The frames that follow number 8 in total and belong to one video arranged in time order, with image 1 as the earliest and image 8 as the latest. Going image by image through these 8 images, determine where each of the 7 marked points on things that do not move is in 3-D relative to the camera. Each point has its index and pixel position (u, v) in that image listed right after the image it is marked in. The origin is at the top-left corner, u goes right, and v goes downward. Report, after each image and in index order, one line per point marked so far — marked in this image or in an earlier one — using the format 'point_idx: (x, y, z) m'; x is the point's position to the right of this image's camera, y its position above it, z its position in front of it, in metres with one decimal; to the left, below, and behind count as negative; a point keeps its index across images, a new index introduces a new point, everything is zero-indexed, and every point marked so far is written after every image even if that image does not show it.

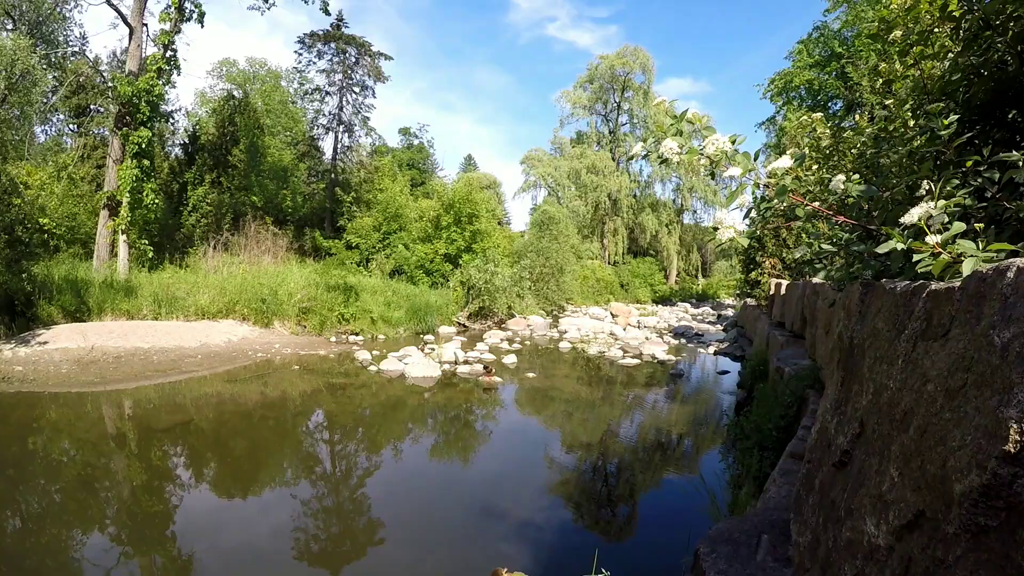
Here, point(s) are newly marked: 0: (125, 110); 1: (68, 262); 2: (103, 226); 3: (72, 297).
0: (-9.1, +3.9, +12.9) m
1: (-10.5, +0.1, +12.9) m
2: (-9.5, +1.0, +12.8) m
3: (-8.3, -0.8, +10.4) m
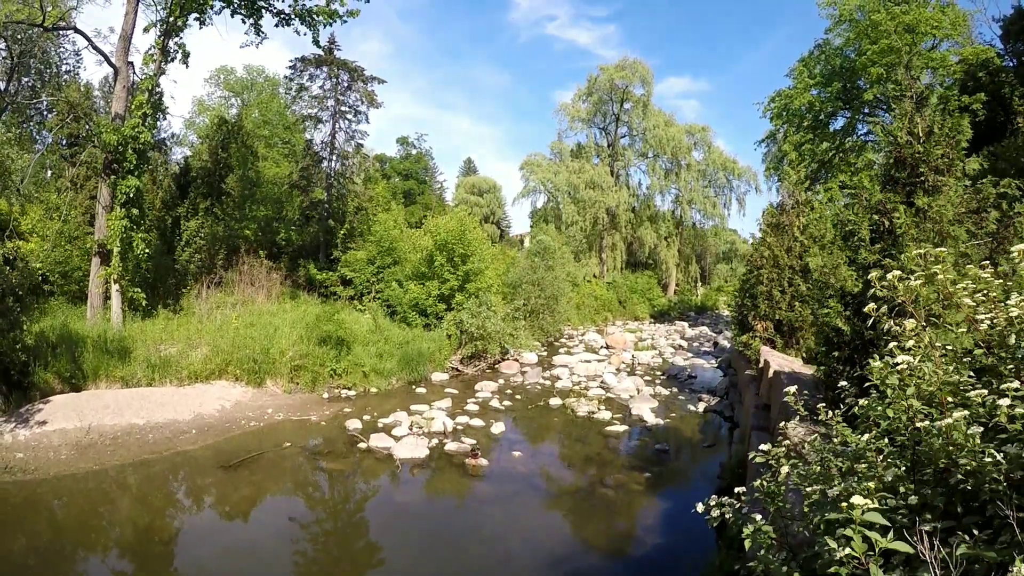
0: (-9.3, +3.1, +12.9) m
1: (-10.6, -0.6, +12.9) m
2: (-9.7, +0.3, +12.9) m
3: (-8.4, -1.6, +10.5) m
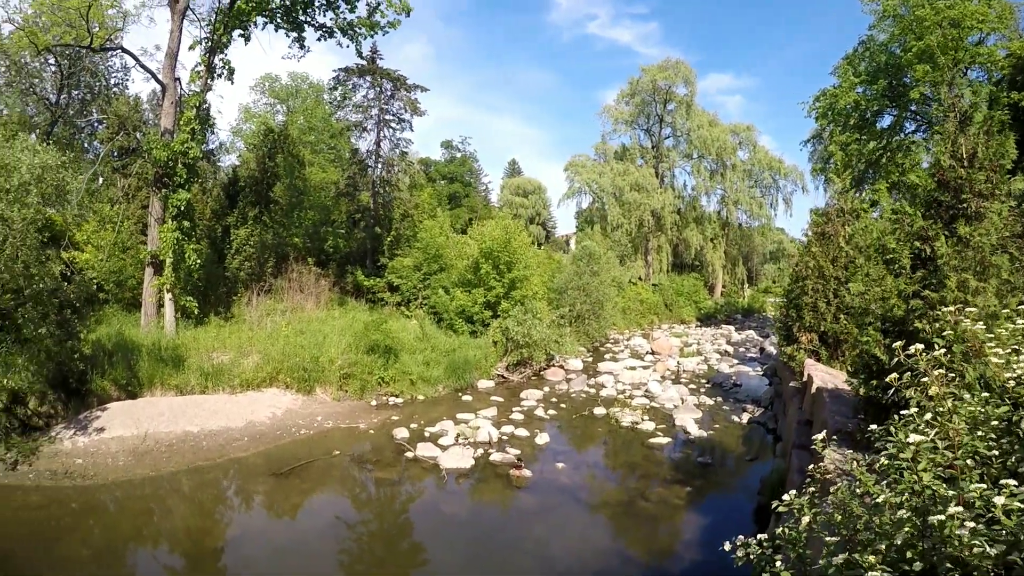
0: (-8.4, +3.0, +13.4) m
1: (-9.7, -0.8, +13.5) m
2: (-8.8, +0.1, +13.4) m
3: (-7.7, -1.8, +10.9) m
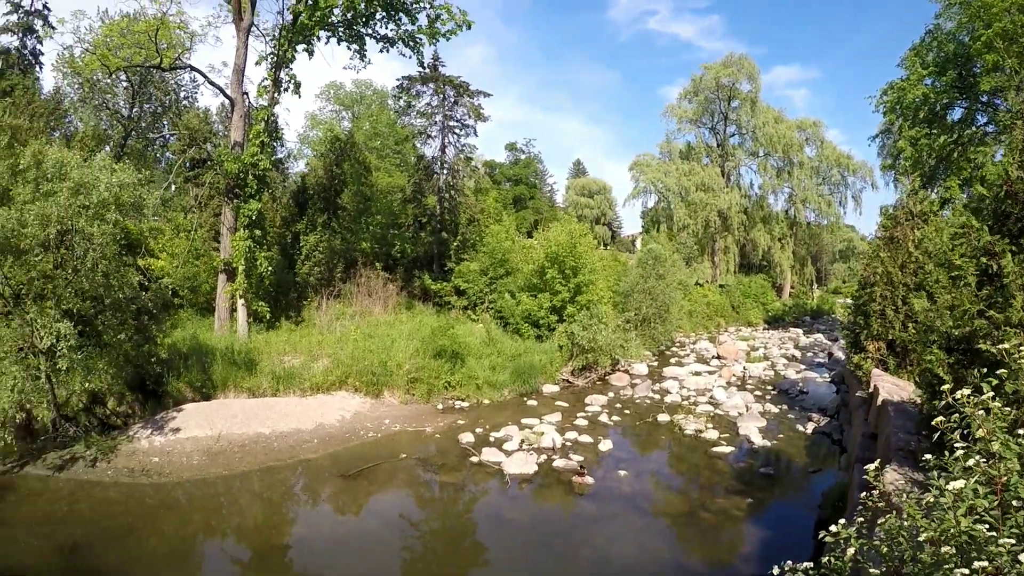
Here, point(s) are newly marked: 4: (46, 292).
0: (-7.2, +2.8, +14.4) m
1: (-8.5, -0.9, +14.7) m
2: (-7.6, 0.0, +14.4) m
3: (-6.8, -1.9, +11.9) m
4: (-7.3, 0.0, +8.2) m
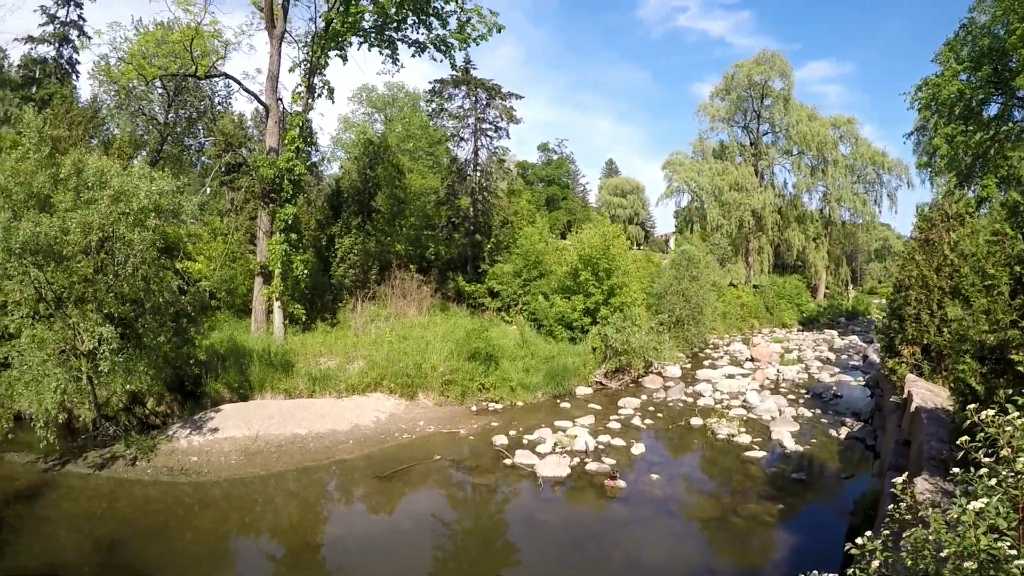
0: (-6.6, +2.7, +15.0) m
1: (-7.8, -1.0, +15.3) m
2: (-6.9, -0.1, +15.0) m
3: (-6.2, -2.0, +12.4) m
4: (-7.0, -0.1, +8.8) m
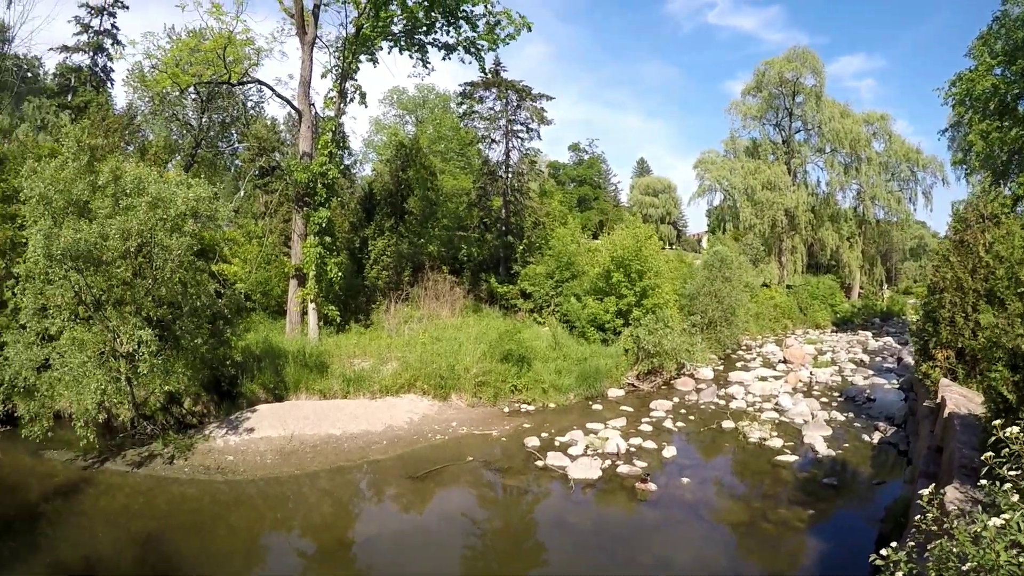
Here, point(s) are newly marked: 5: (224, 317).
0: (-5.9, +2.6, +15.5) m
1: (-7.1, -1.1, +15.9) m
2: (-6.2, -0.2, +15.6) m
3: (-5.7, -2.1, +12.9) m
4: (-6.7, -0.2, +9.4) m
5: (-5.7, -0.5, +10.9) m
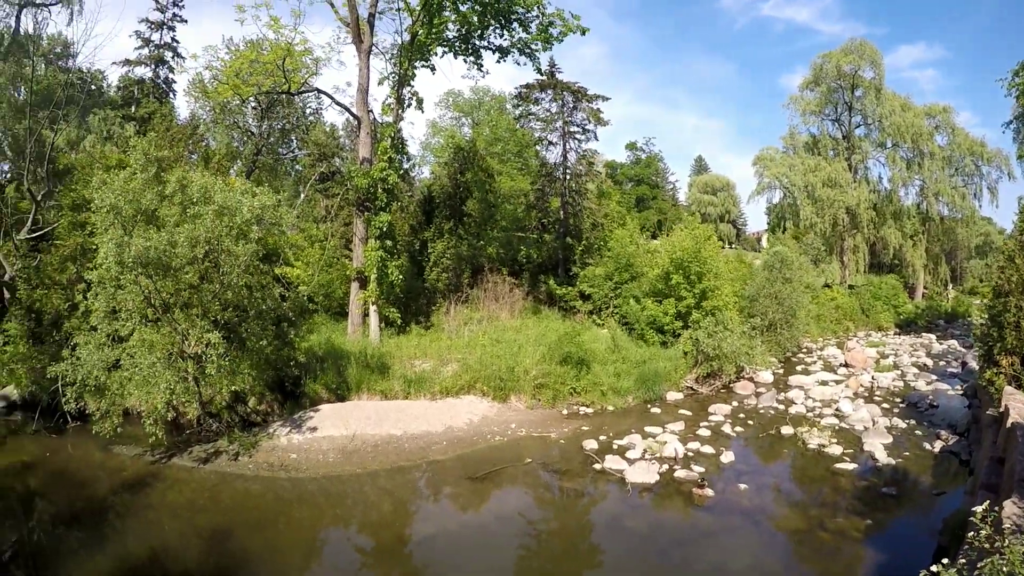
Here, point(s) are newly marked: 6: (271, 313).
0: (-4.6, +2.4, +16.5) m
1: (-5.8, -1.3, +17.0) m
2: (-4.9, -0.4, +16.6) m
3: (-4.6, -2.2, +13.9) m
4: (-6.0, -0.3, +10.4) m
5: (-4.8, -0.7, +11.8) m
6: (-5.0, -0.6, +11.2) m
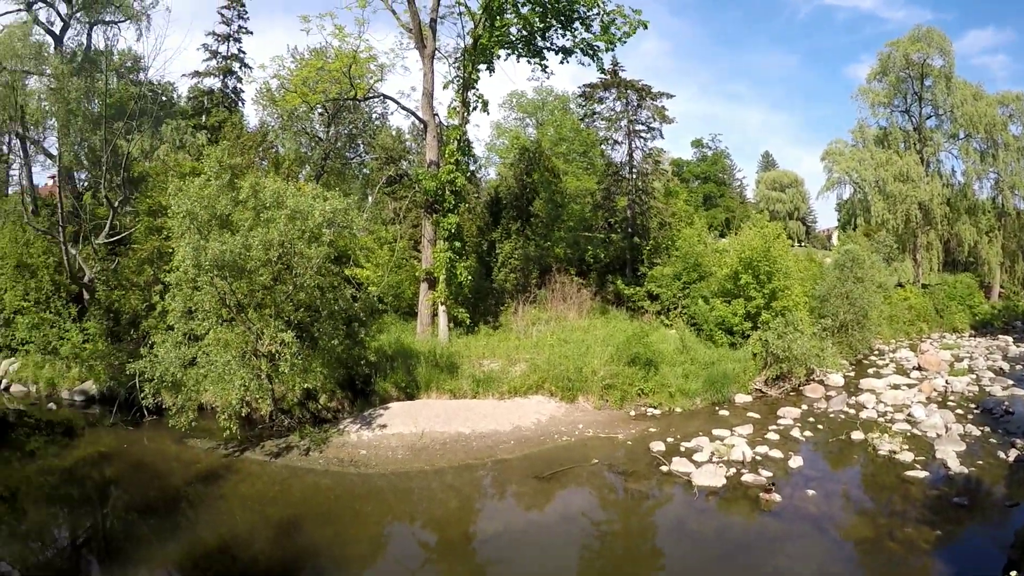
0: (-3.1, +2.2, +17.4) m
1: (-4.1, -1.6, +18.0) m
2: (-3.4, -0.7, +17.5) m
3: (-3.3, -2.5, +14.8) m
4: (-5.1, -0.6, +11.6) m
5: (-3.8, -0.9, +12.8) m
6: (-4.0, -0.8, +12.2) m
